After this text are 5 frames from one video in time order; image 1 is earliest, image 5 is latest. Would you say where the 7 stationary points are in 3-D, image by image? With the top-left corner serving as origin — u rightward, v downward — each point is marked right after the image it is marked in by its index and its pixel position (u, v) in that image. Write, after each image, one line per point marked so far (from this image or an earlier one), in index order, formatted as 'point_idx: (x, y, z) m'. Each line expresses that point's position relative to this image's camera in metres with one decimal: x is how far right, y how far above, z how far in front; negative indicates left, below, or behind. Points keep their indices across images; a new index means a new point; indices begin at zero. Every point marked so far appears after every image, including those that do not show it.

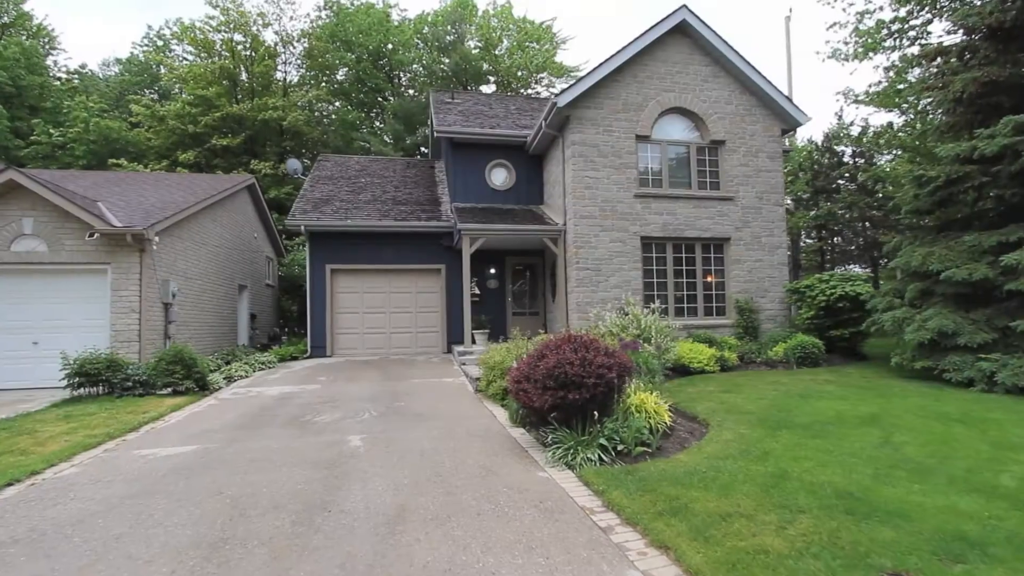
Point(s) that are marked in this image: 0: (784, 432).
0: (+2.8, -1.5, +4.7) m
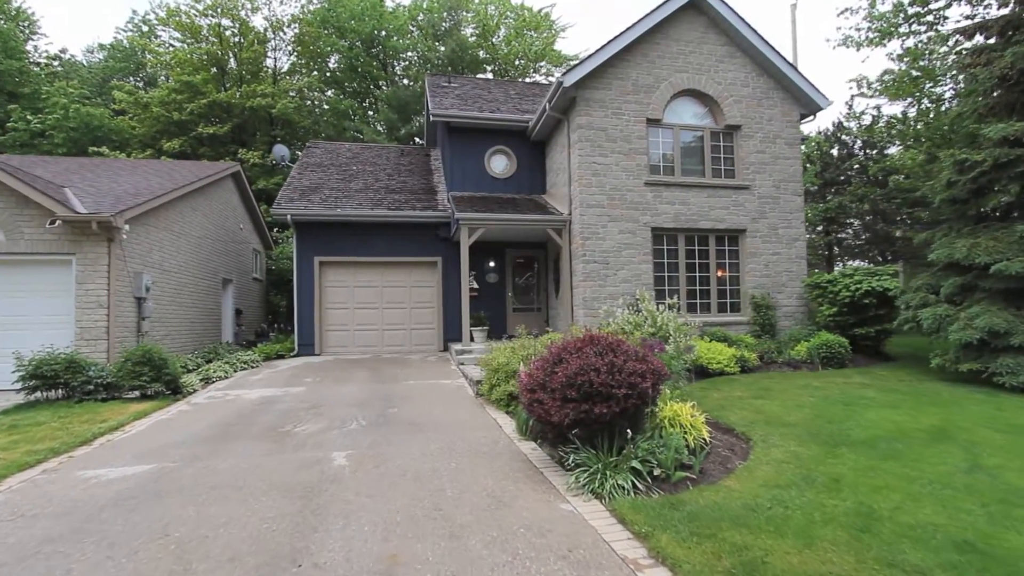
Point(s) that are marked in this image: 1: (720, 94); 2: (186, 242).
0: (+2.9, -1.4, +4.0) m
1: (+4.9, +4.6, +10.9) m
2: (-8.2, +1.1, +11.6) m
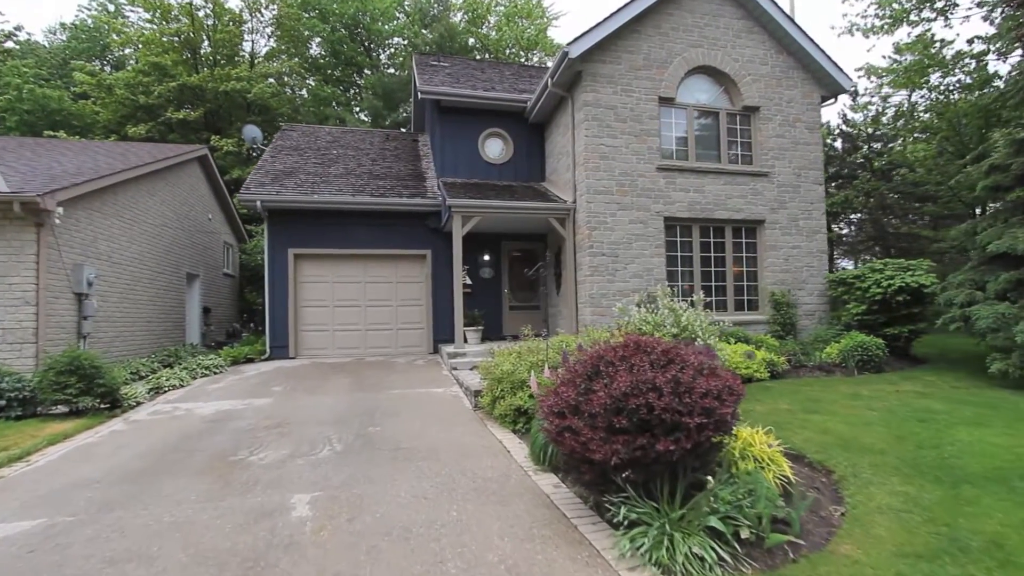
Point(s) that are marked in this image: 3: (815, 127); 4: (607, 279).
0: (+3.0, -1.3, +3.0) m
1: (+4.9, +4.7, +10.0) m
2: (-8.3, +1.3, +10.3) m
3: (+6.8, +3.6, +10.4) m
4: (+1.9, +0.2, +9.1) m
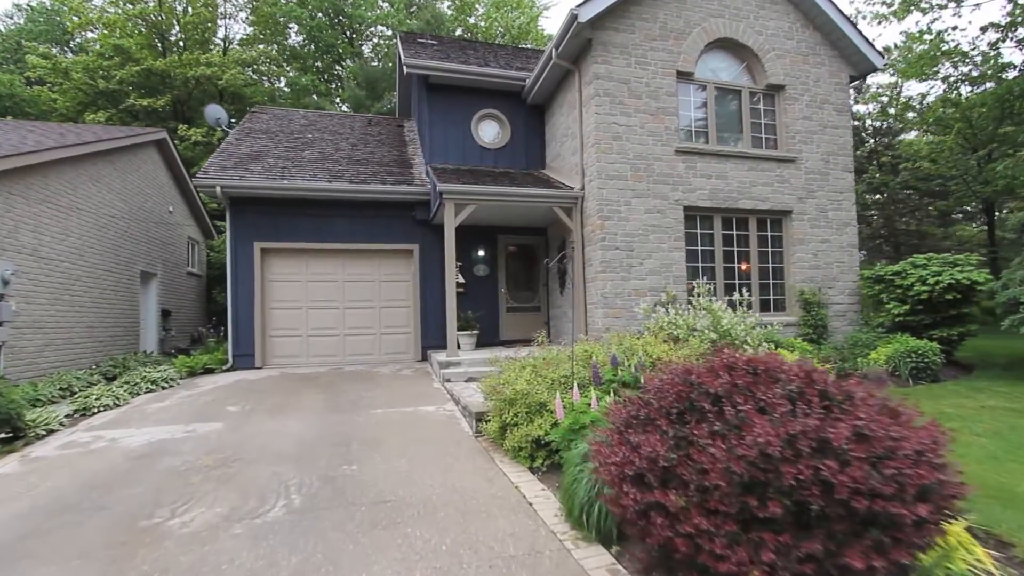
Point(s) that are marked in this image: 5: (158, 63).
0: (+3.3, -1.3, +1.9) m
1: (+4.8, +4.7, +9.0) m
2: (-8.3, +1.3, +8.9) m
3: (+6.8, +3.7, +9.4) m
4: (+1.9, +0.2, +8.0) m
5: (-15.1, +9.6, +19.7) m
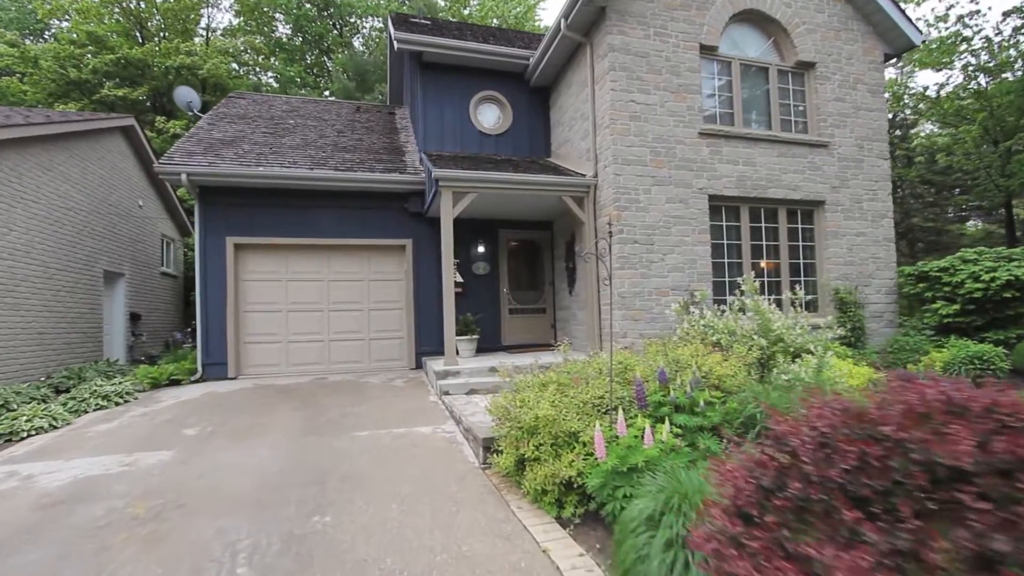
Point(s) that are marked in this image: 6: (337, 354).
0: (+3.4, -1.3, +1.1) m
1: (+4.9, +4.7, +8.1) m
2: (-8.2, +1.2, +7.9) m
3: (+6.8, +3.7, +8.6) m
4: (+2.0, +0.2, +7.1) m
5: (-15.2, +9.5, +18.5) m
6: (-3.2, -1.2, +8.5) m
